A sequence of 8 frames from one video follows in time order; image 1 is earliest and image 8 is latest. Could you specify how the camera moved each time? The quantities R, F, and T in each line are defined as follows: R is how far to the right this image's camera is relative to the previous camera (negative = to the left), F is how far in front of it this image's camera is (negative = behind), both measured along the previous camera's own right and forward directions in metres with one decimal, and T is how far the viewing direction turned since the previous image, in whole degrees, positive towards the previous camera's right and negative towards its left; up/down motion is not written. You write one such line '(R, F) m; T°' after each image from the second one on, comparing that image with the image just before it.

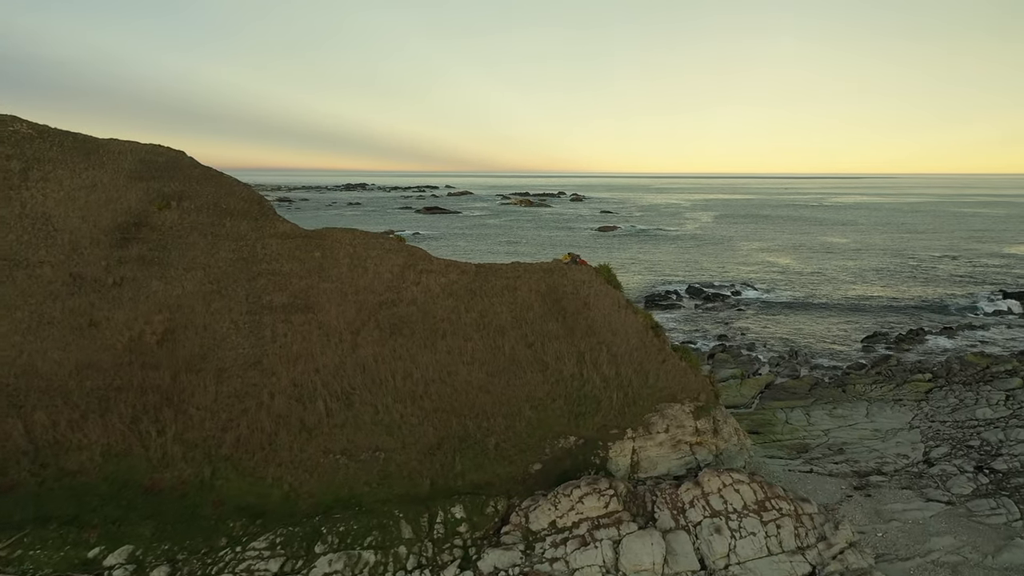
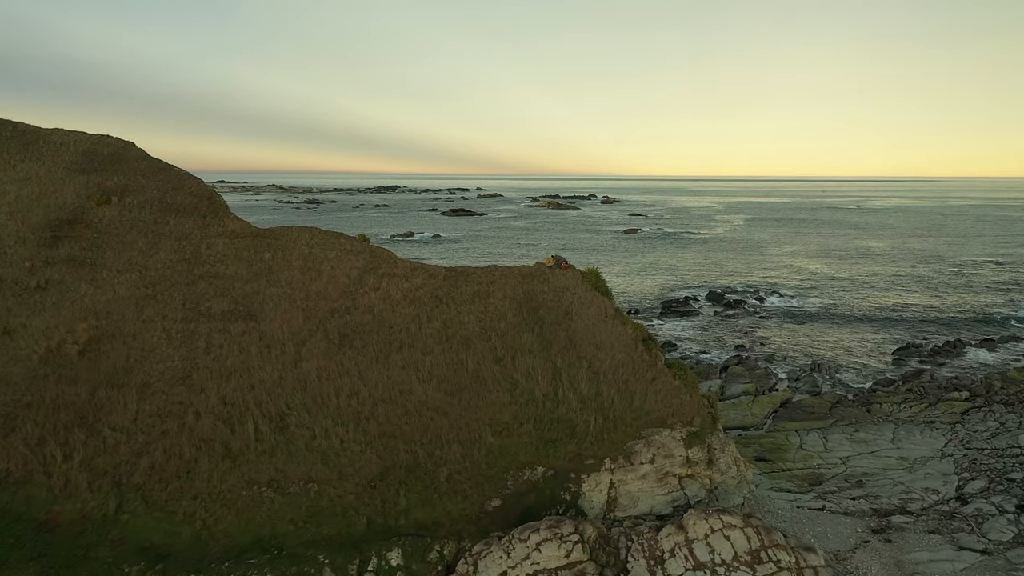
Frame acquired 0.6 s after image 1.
(+1.5, +2.6) m; -2°
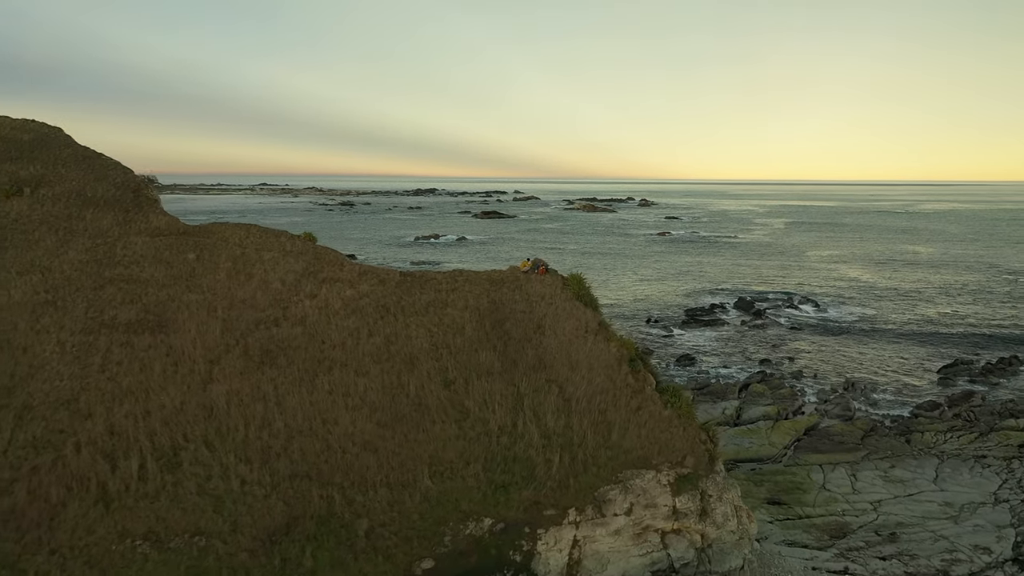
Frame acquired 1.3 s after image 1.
(+1.7, +3.2) m; -3°
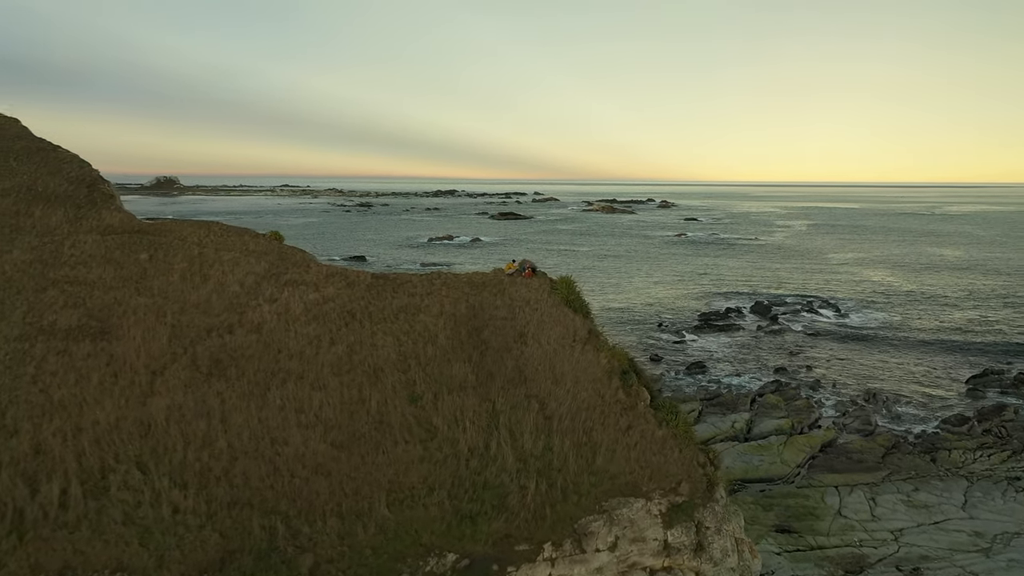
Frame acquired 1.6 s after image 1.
(+0.8, +1.6) m; -1°
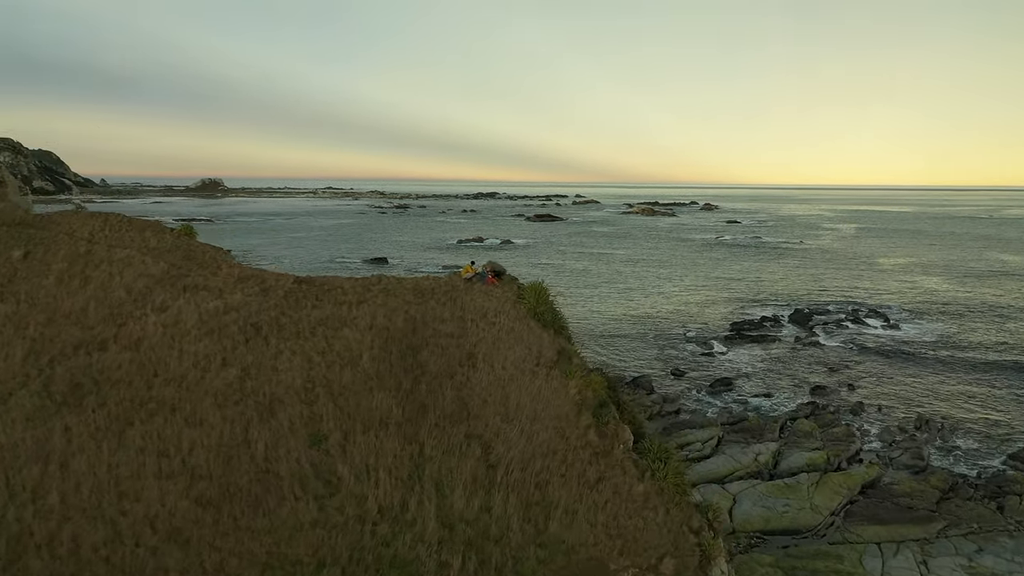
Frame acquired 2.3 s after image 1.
(+1.5, +3.3) m; -3°
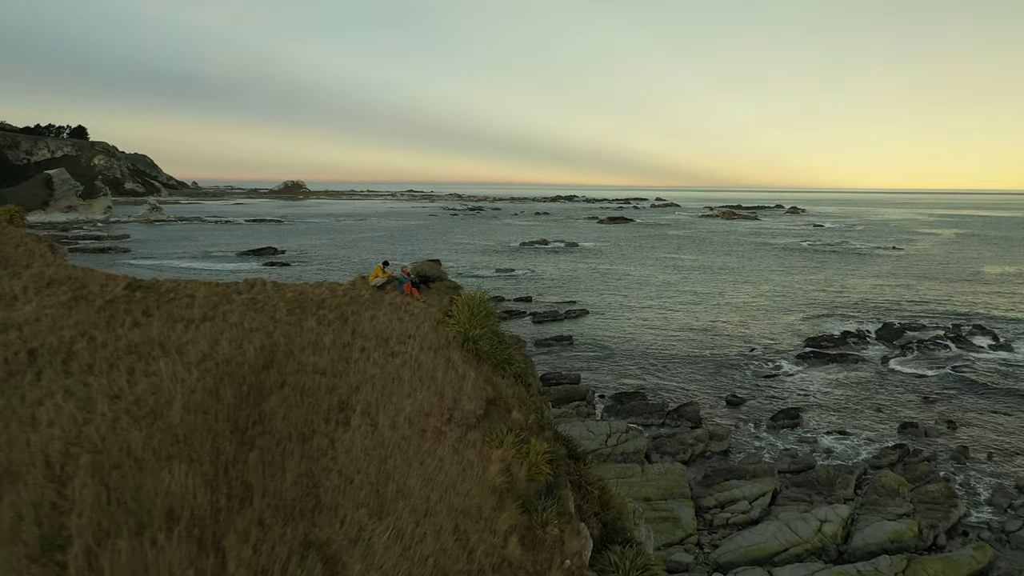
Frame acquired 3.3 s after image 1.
(+1.8, +4.6) m; -6°
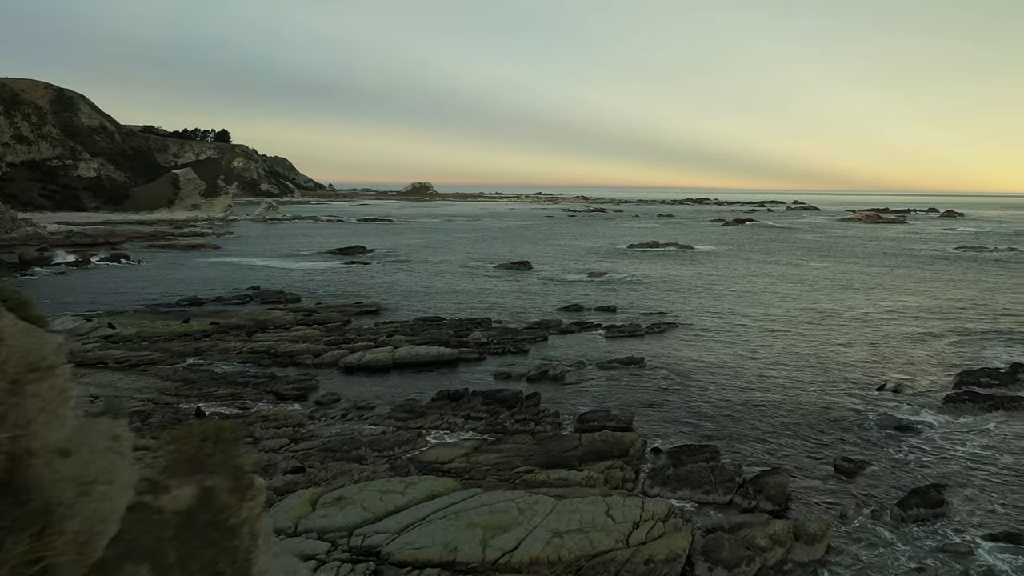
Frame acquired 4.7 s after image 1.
(+2.5, +6.9) m; -9°
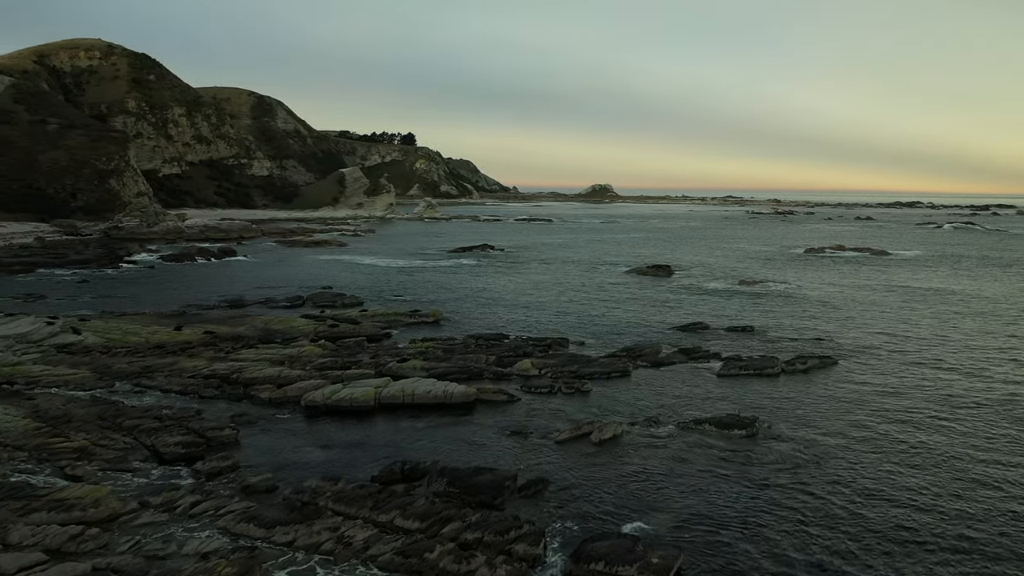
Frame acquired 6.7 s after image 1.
(+3.3, +9.9) m; -13°
